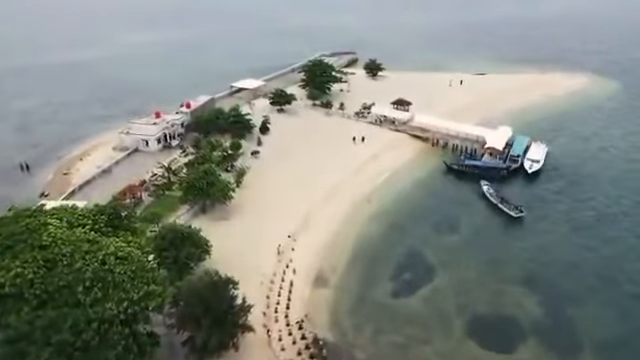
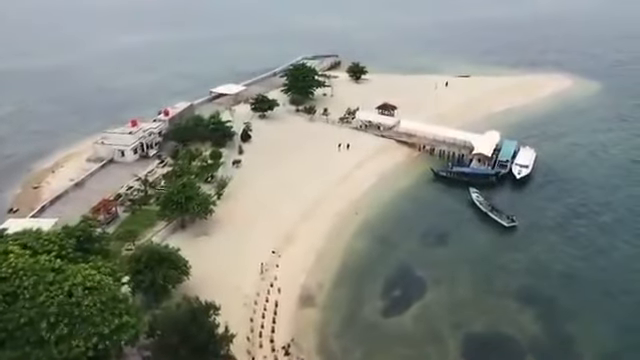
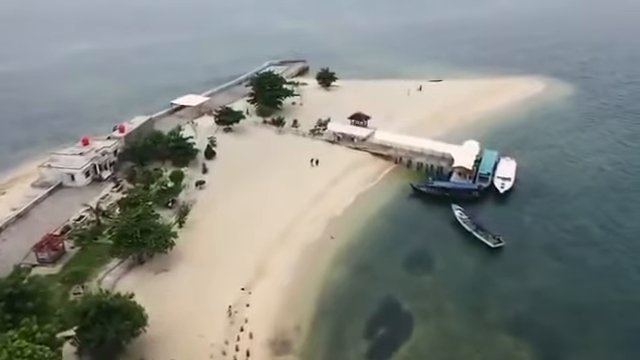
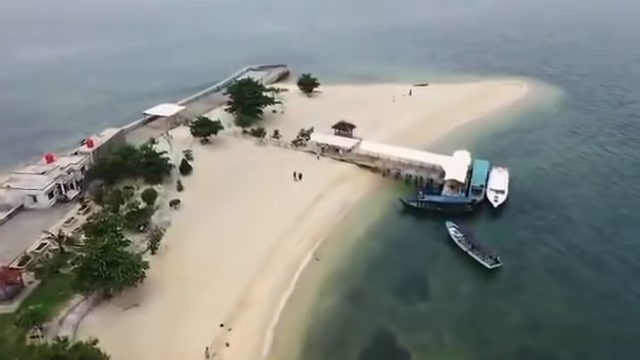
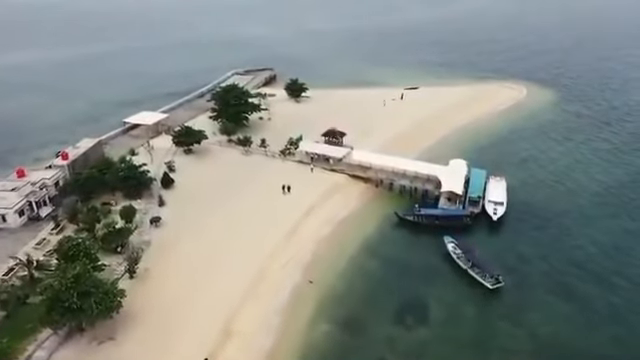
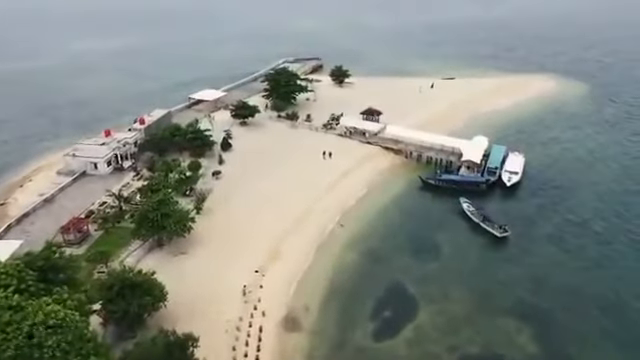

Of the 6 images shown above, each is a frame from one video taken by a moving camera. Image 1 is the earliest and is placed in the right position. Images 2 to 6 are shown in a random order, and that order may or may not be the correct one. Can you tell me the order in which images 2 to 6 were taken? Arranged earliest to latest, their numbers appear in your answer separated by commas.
2, 6, 3, 4, 5
